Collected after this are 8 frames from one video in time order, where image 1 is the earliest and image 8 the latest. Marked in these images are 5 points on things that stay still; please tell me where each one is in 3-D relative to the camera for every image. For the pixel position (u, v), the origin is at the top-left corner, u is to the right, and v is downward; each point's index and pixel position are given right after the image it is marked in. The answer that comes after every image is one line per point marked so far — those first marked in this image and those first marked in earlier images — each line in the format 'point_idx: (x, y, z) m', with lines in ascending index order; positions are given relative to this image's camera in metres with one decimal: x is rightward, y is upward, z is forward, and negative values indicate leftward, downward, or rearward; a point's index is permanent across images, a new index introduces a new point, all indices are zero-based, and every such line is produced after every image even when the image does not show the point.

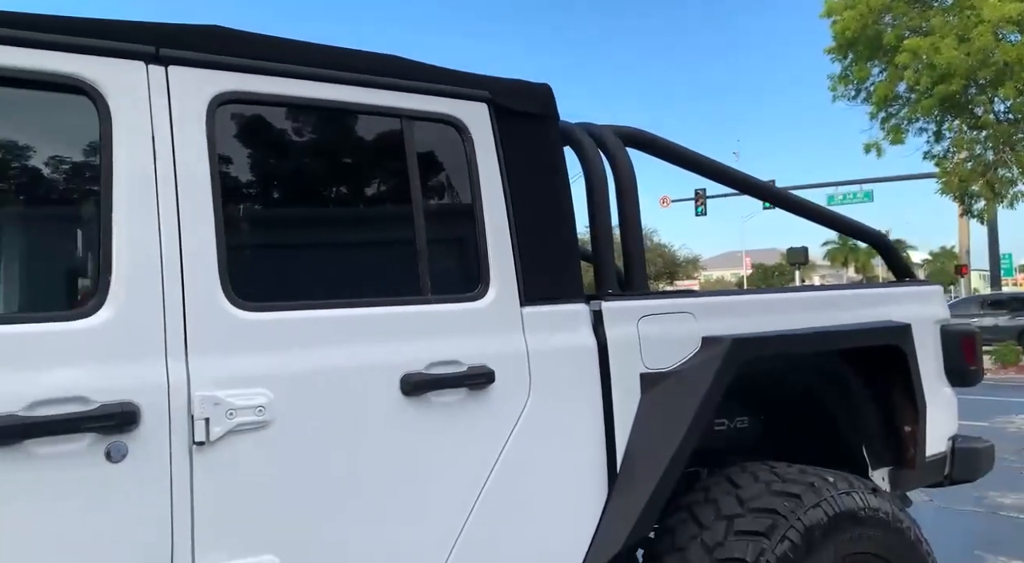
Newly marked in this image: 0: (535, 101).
0: (+0.1, +0.5, +2.1) m
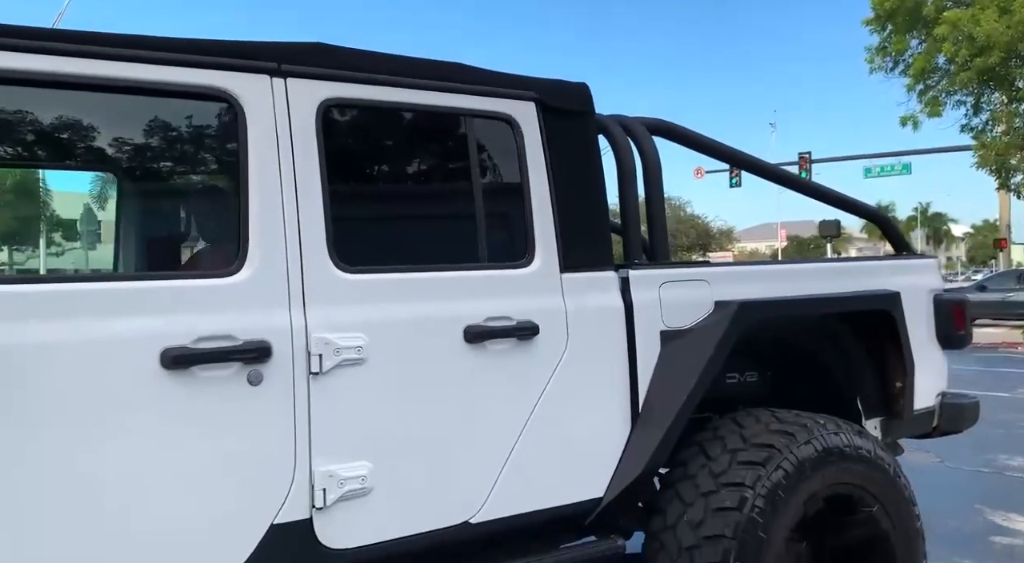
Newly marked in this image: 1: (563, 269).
0: (+0.2, +0.6, +2.5) m
1: (+0.2, 0.0, +2.4) m
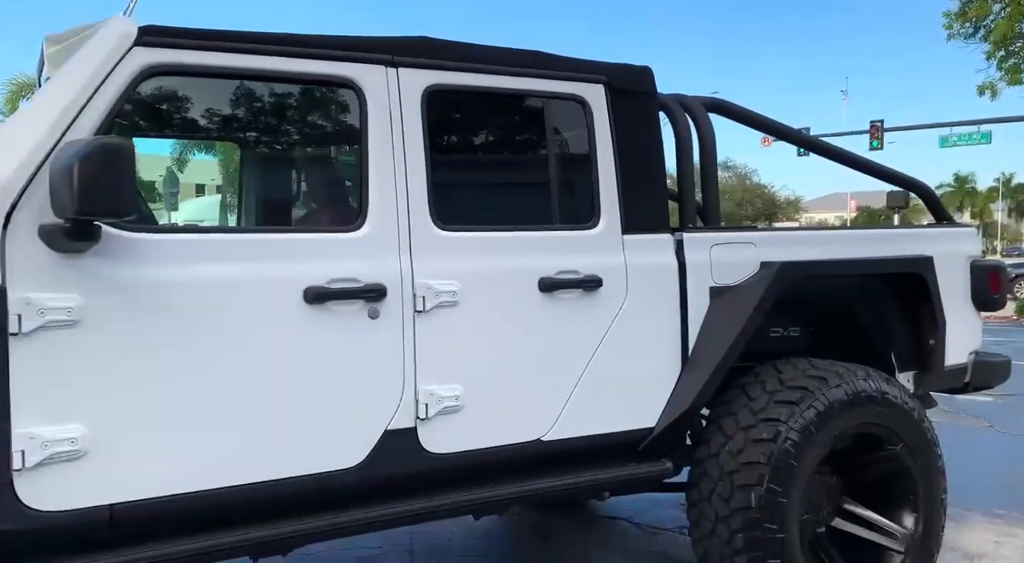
0: (+0.4, +0.7, +2.8) m
1: (+0.4, +0.2, +2.7) m
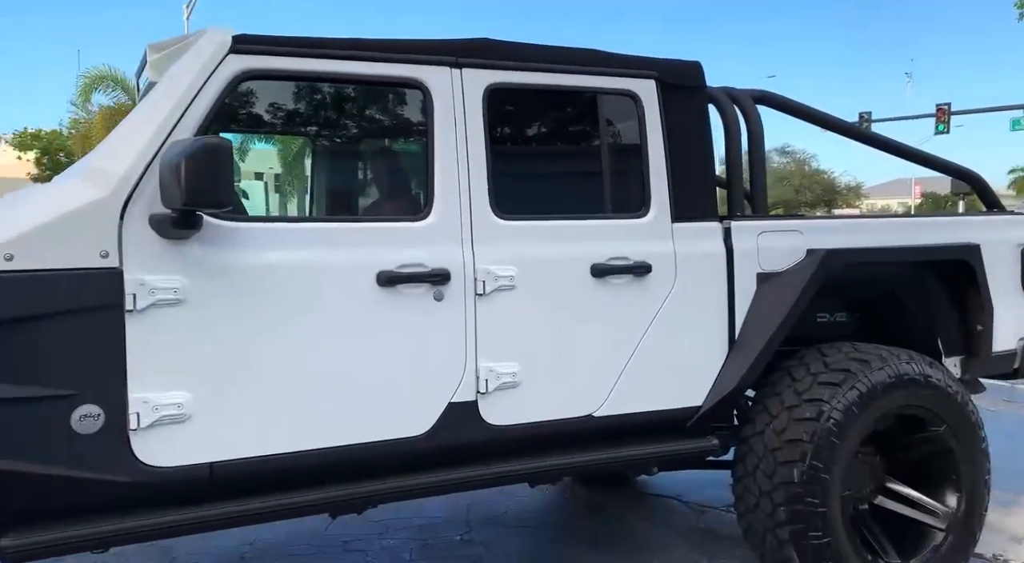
0: (+0.6, +0.8, +2.9) m
1: (+0.6, +0.2, +2.9) m
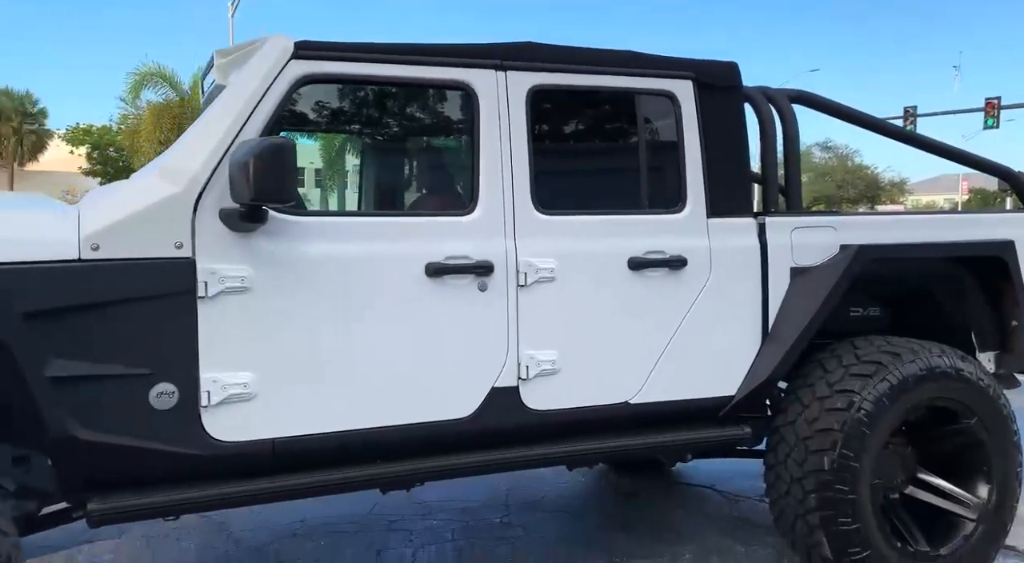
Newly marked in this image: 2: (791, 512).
0: (+0.8, +0.8, +3.0) m
1: (+0.7, +0.2, +3.0) m
2: (+1.0, -0.8, +2.9) m
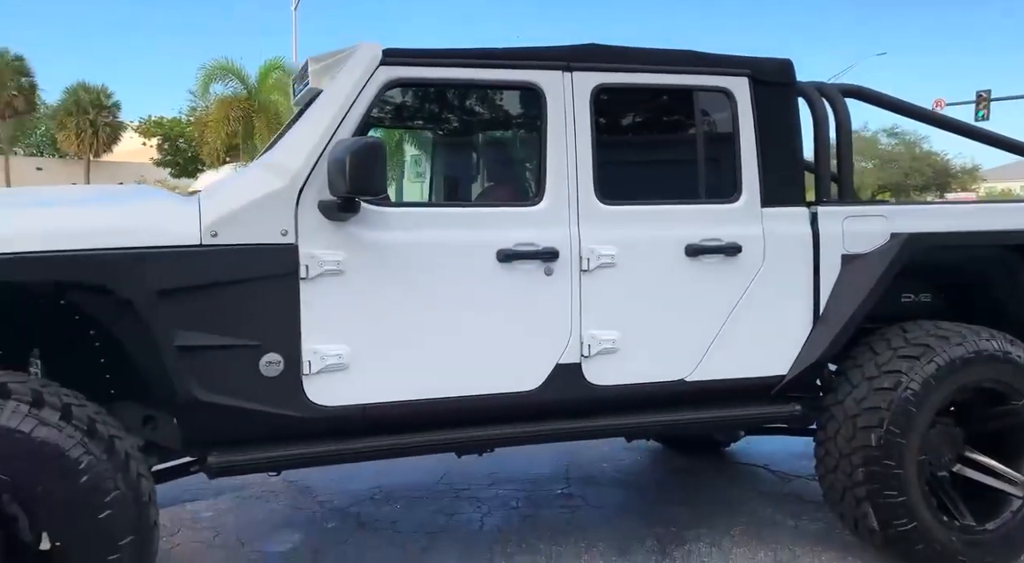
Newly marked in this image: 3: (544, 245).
0: (+1.1, +0.8, +3.2) m
1: (+1.0, +0.3, +3.1) m
2: (+1.3, -0.8, +3.1) m
3: (+0.1, +0.1, +2.8) m
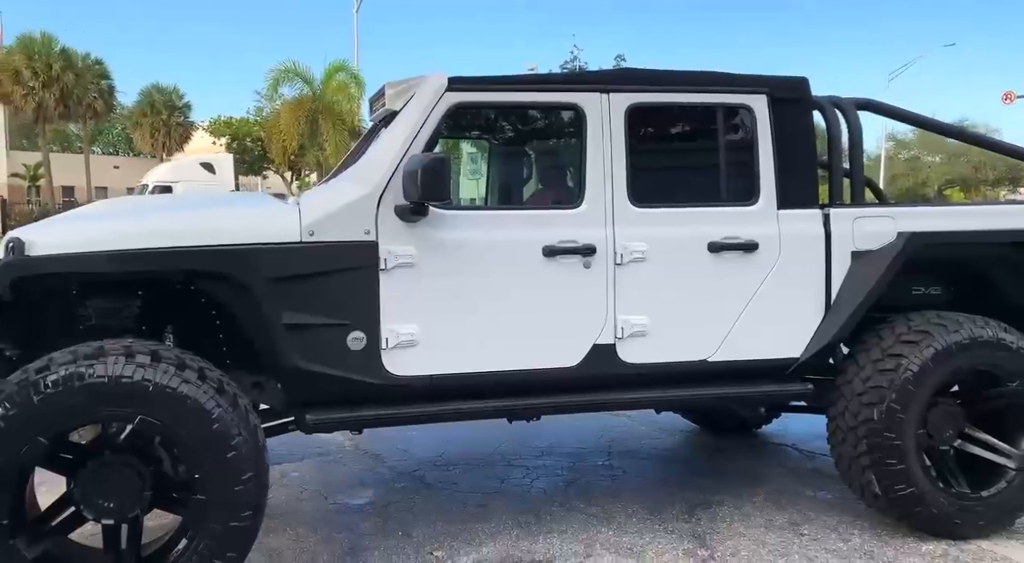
0: (+1.3, +0.9, +3.6) m
1: (+1.2, +0.3, +3.5) m
2: (+1.5, -0.8, +3.5) m
3: (+0.3, +0.2, +3.3) m
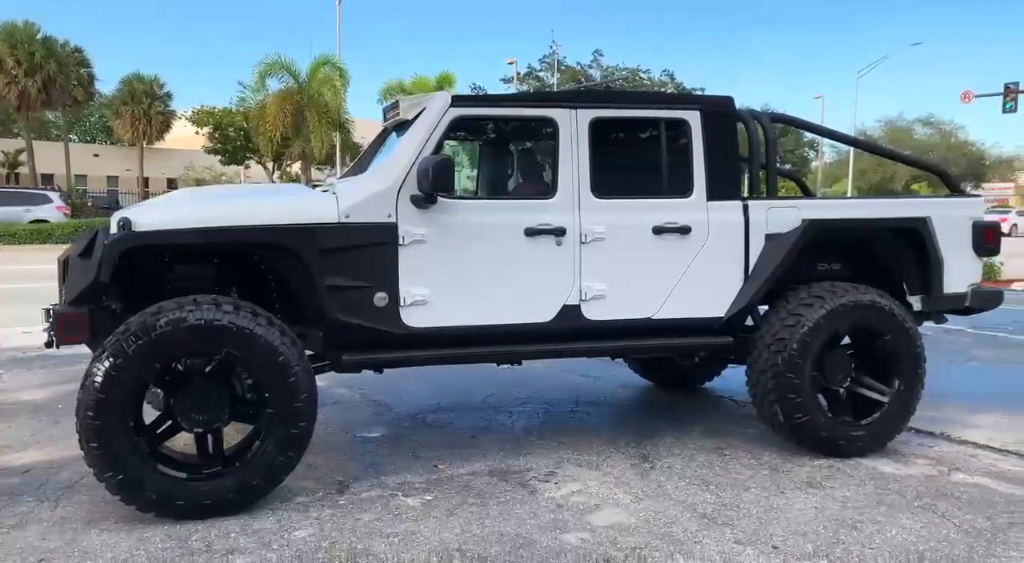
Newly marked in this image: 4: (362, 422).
0: (+1.2, +1.0, +4.5) m
1: (+1.1, +0.5, +4.5) m
2: (+1.4, -0.6, +4.5) m
3: (+0.2, +0.3, +4.2) m
4: (-1.0, -0.9, +5.1) m
